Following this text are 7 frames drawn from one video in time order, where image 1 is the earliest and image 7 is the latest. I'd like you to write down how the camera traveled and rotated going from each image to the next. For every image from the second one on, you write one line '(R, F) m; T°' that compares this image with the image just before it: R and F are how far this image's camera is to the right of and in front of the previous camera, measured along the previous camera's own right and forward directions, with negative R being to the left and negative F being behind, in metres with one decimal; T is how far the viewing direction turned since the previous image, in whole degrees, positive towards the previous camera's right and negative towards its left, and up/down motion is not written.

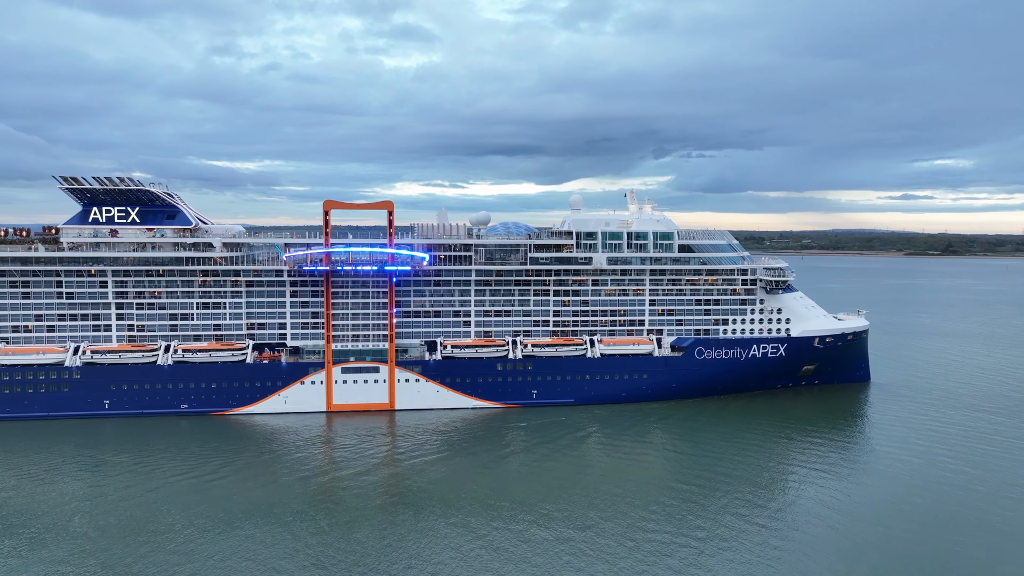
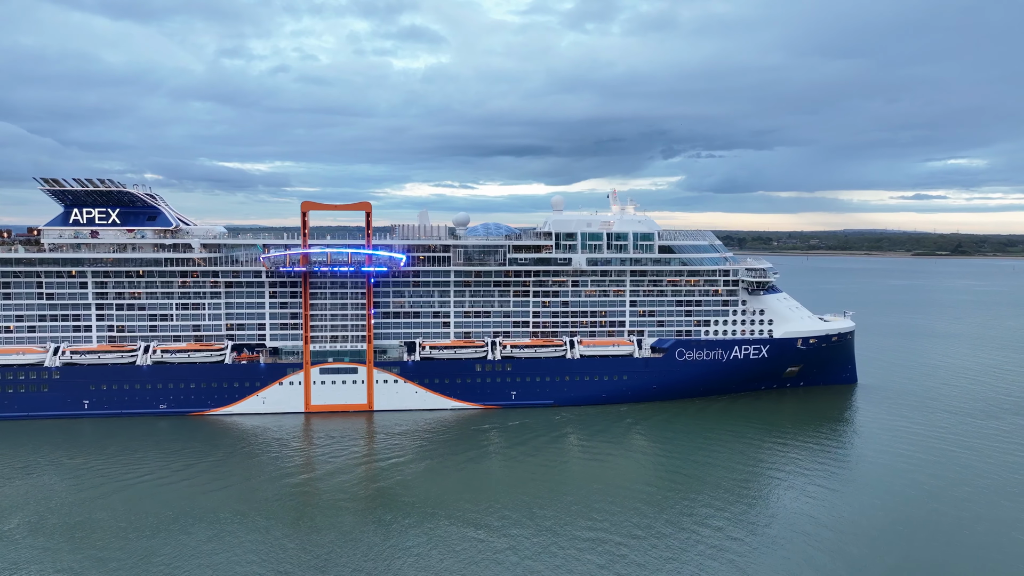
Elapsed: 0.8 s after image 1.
(+1.5, +0.1) m; -1°
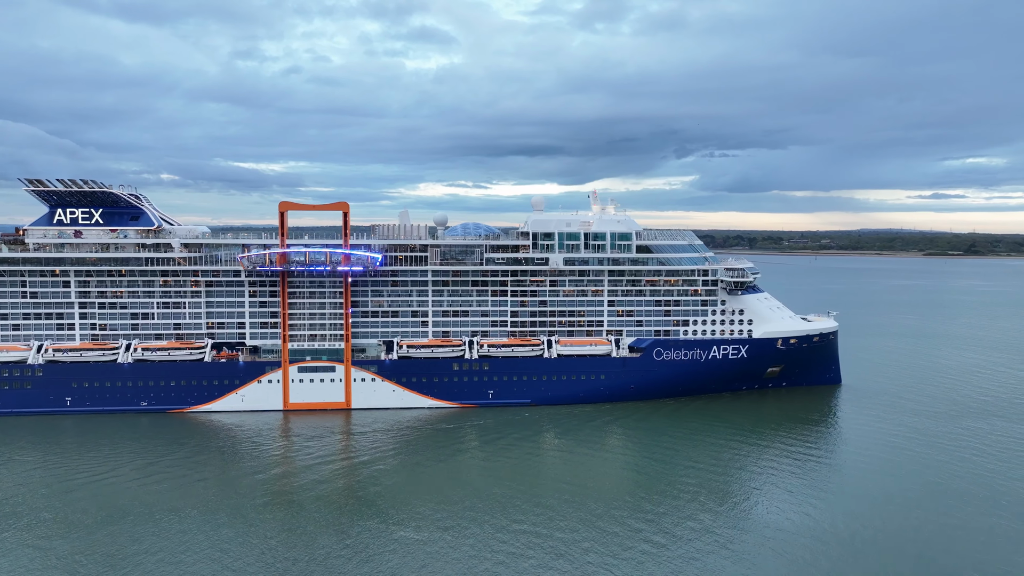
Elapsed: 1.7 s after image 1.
(+1.8, -0.2) m; -1°
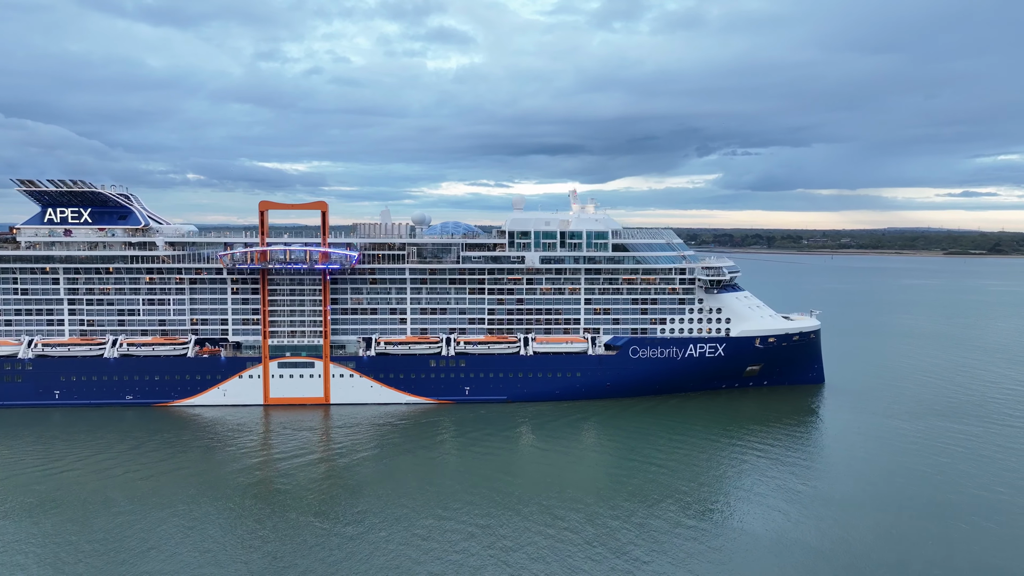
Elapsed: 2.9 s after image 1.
(+2.3, -0.4) m; -2°
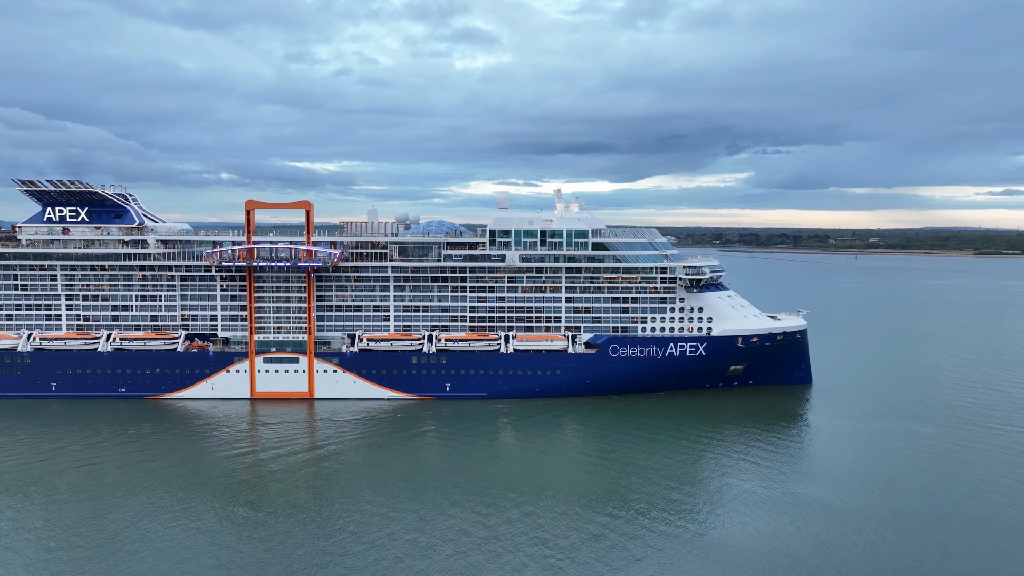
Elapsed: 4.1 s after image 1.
(+2.5, -0.4) m; -2°
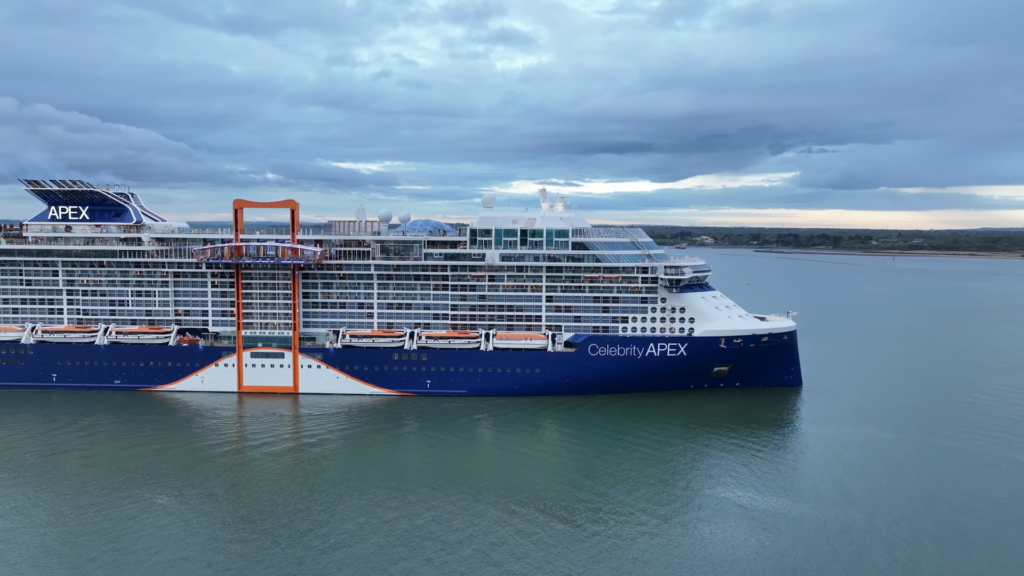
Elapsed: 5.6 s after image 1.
(+3.2, -0.2) m; -3°
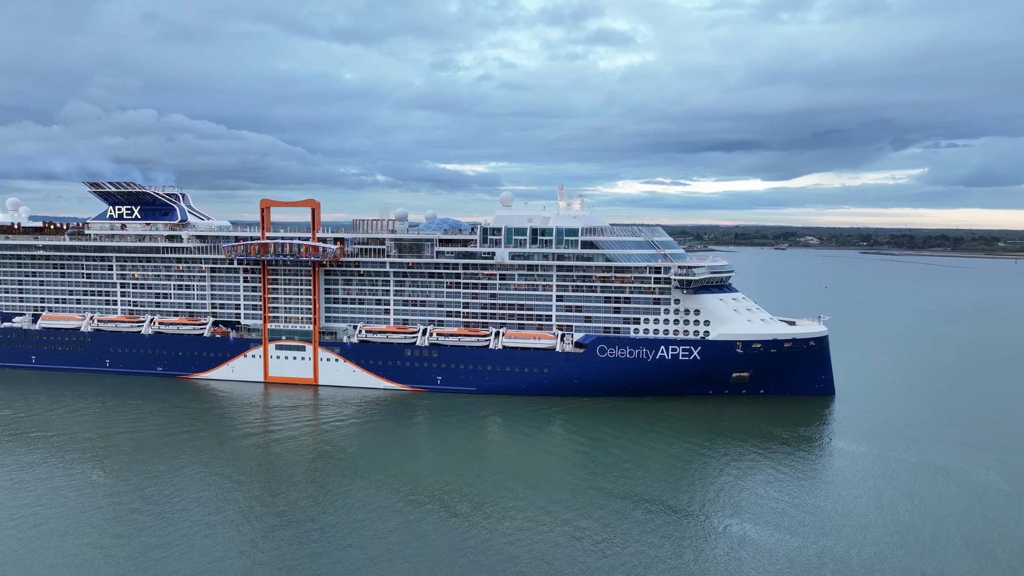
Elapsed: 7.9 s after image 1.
(+4.9, +0.4) m; -9°
